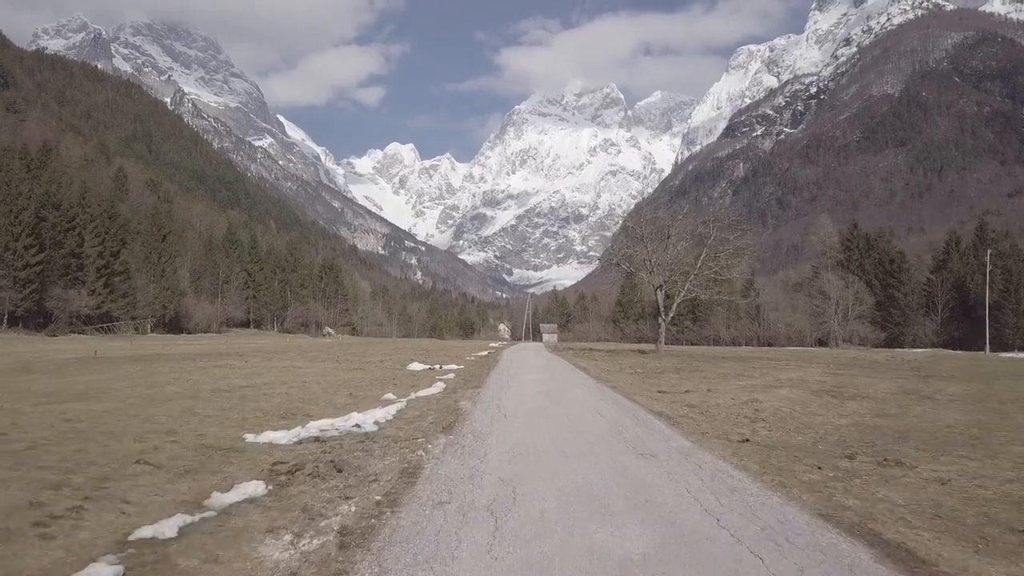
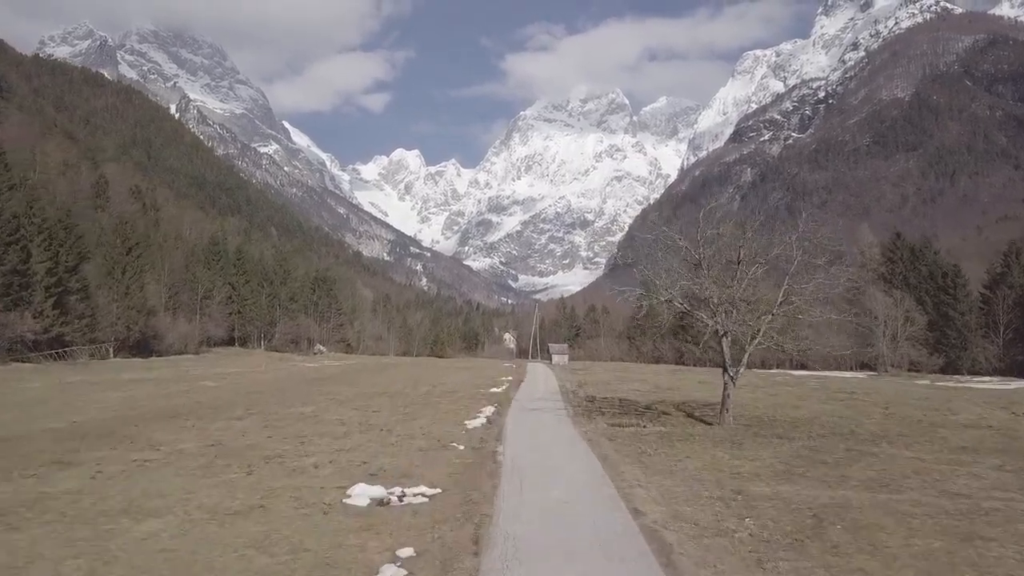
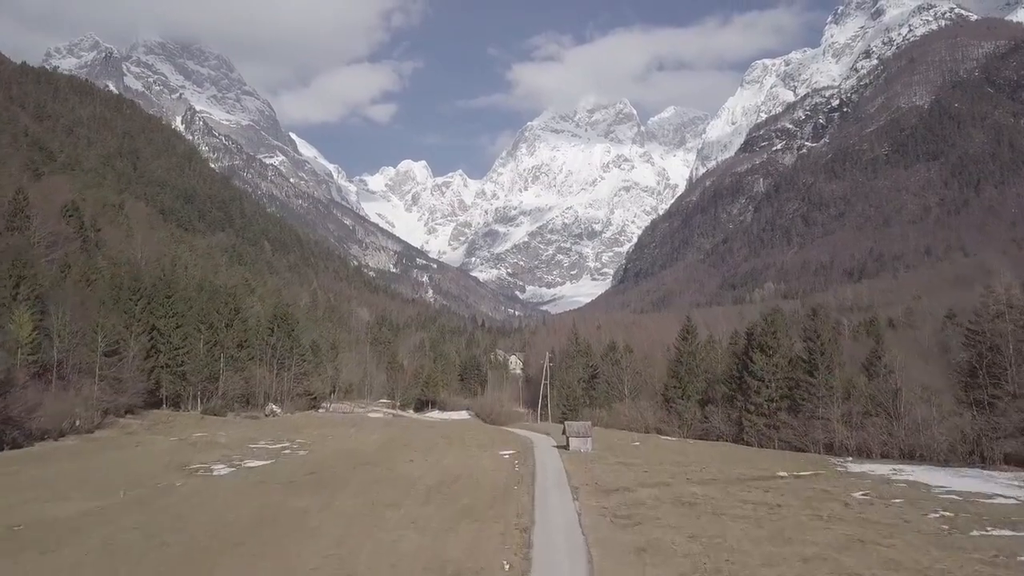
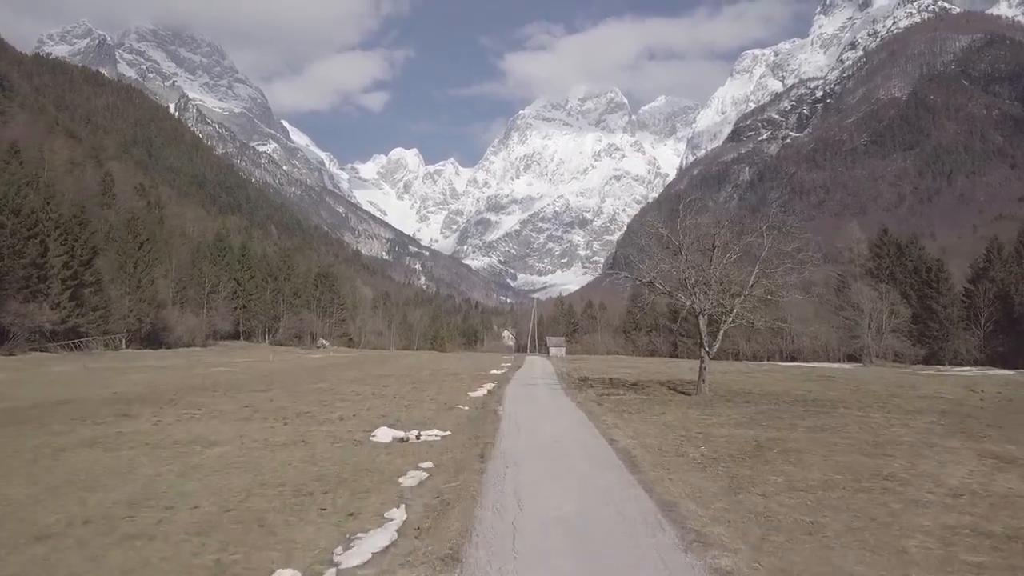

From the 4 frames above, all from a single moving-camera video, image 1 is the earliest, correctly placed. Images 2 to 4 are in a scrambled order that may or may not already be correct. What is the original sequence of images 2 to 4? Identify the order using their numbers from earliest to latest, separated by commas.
4, 2, 3
